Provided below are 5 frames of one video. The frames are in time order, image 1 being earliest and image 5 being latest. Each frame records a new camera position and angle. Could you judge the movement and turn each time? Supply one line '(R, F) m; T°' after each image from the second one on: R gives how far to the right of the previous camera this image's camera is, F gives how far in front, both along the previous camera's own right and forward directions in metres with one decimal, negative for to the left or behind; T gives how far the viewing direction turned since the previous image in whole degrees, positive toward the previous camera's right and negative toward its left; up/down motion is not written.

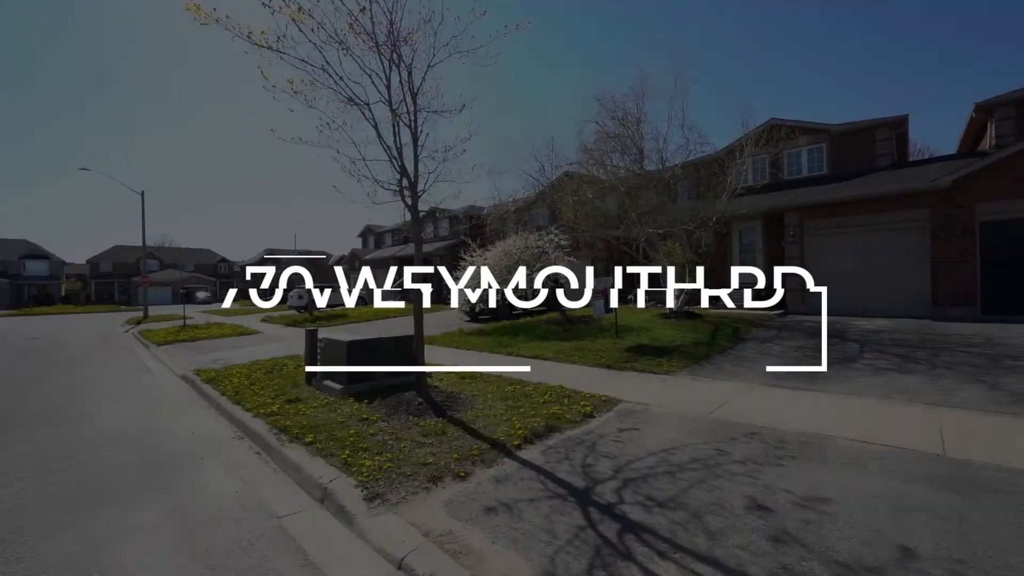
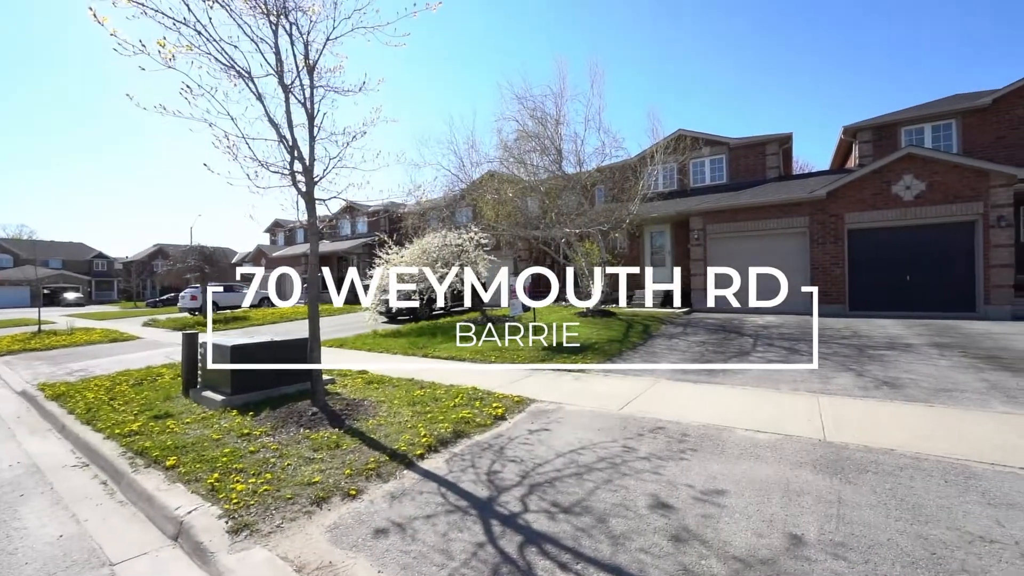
(+0.3, +0.3) m; +10°
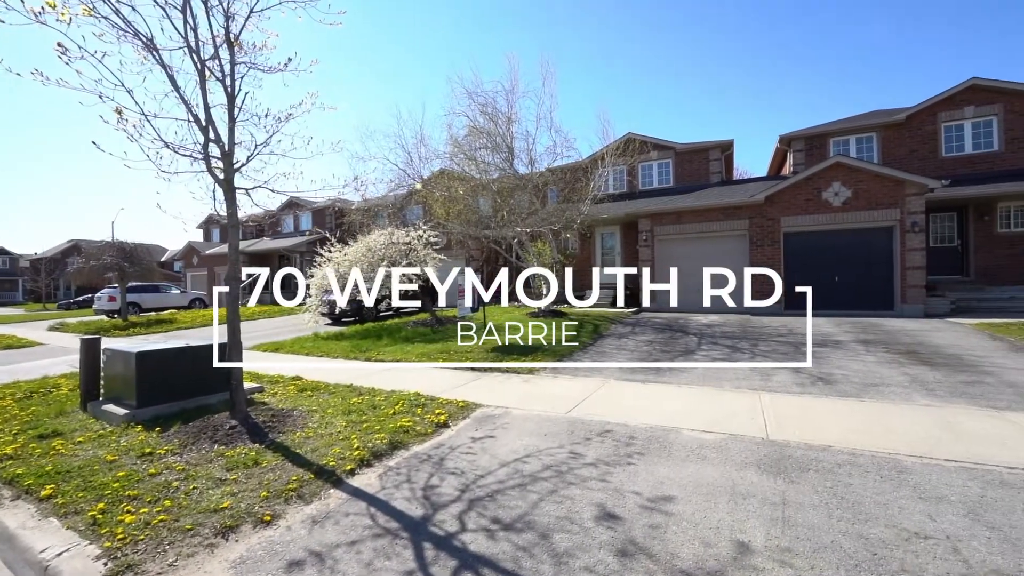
(+0.1, +0.3) m; +6°
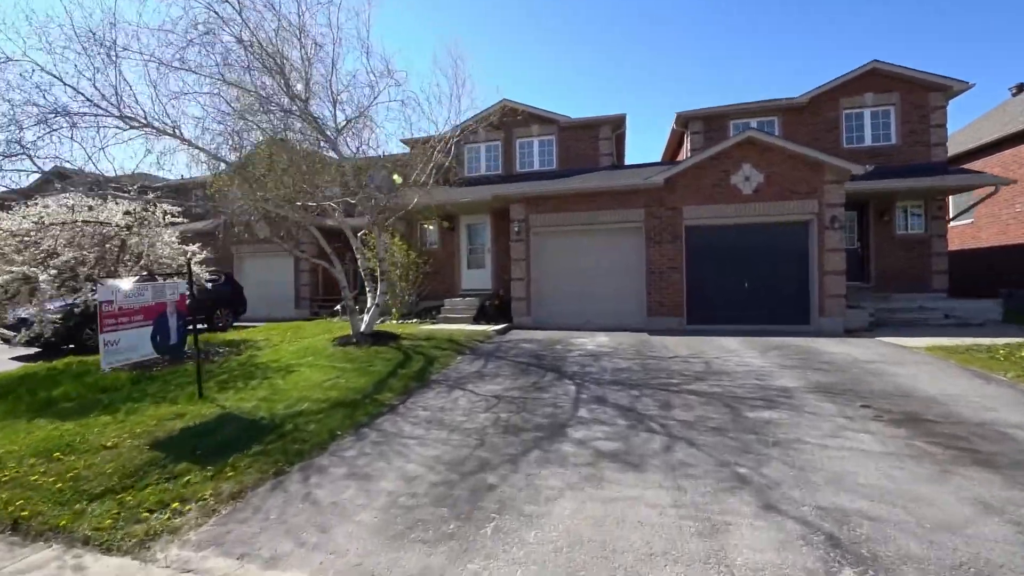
(+2.3, +4.8) m; +13°
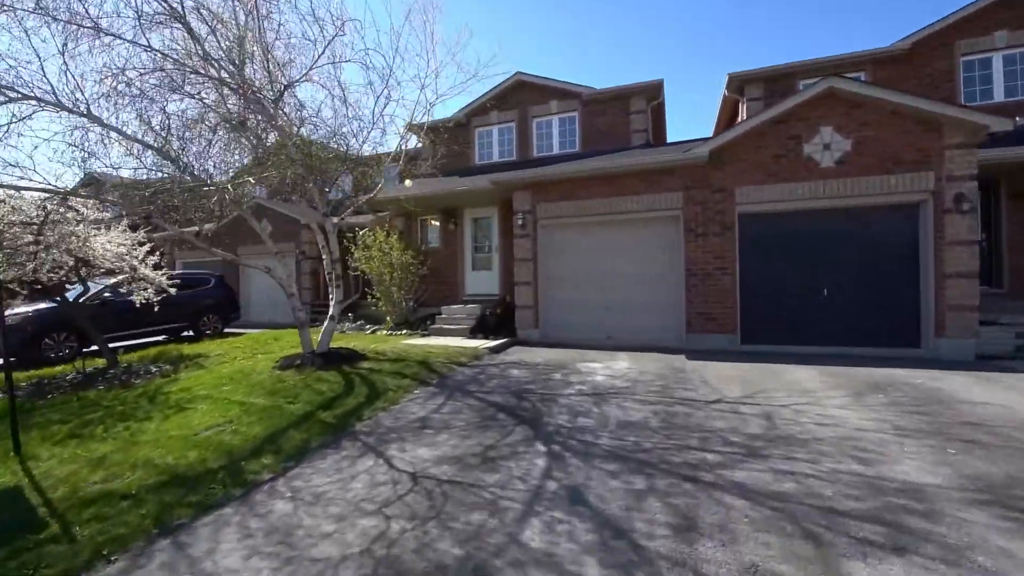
(+1.1, +2.5) m; -7°
